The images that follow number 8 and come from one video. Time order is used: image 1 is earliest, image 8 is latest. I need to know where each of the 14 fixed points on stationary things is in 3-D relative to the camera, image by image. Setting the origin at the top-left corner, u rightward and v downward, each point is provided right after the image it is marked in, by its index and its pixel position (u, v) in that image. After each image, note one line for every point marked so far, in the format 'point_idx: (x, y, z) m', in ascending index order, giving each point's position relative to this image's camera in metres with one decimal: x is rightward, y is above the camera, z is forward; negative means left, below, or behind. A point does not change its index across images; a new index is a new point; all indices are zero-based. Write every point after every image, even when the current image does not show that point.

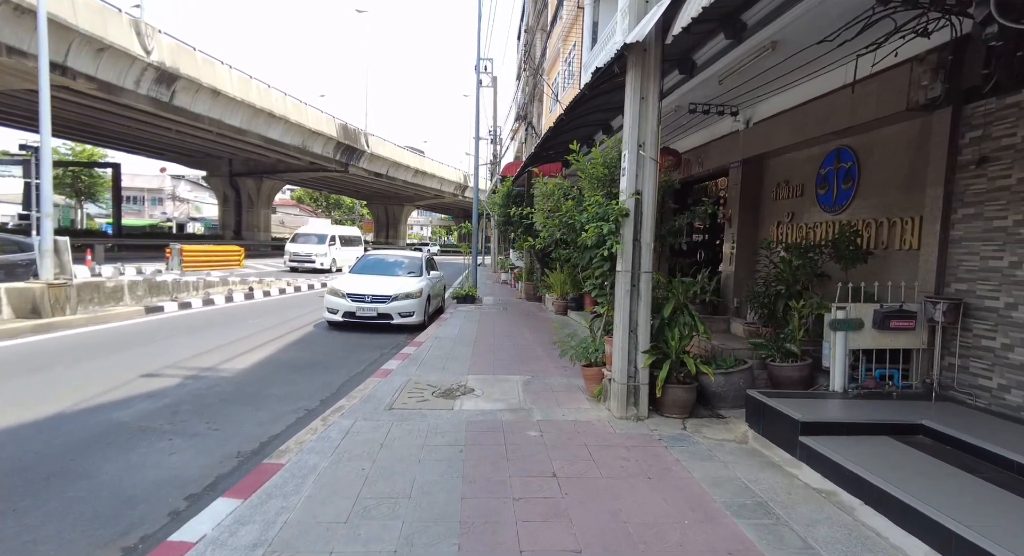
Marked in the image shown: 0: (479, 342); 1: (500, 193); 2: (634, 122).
0: (-0.5, -1.0, +7.8) m
1: (-0.4, +2.4, +14.3) m
2: (+1.1, +1.4, +4.3) m
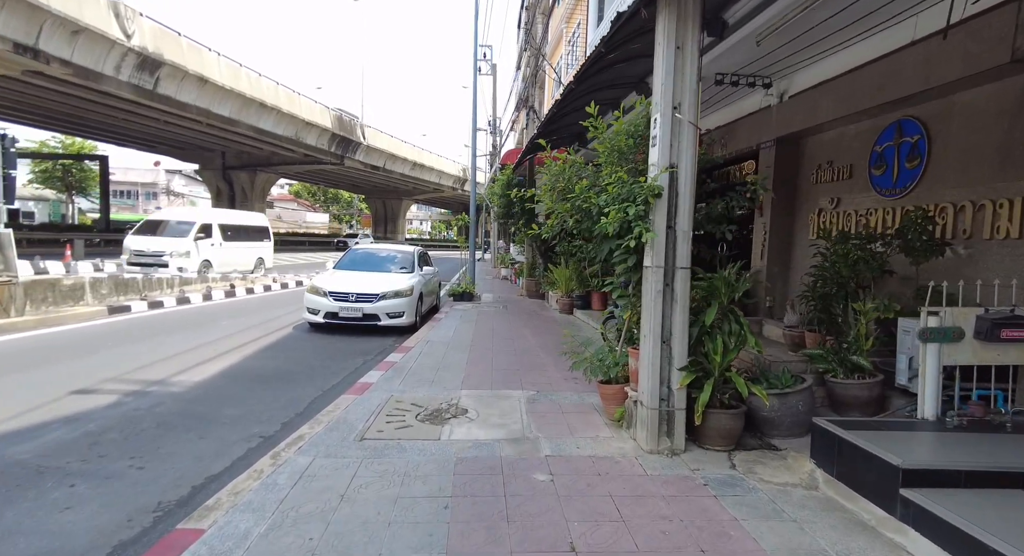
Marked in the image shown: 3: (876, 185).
0: (-0.5, -1.0, +6.9) m
1: (-0.3, +2.6, +13.3) m
2: (+1.1, +1.4, +3.4) m
3: (+3.7, +1.0, +5.1) m
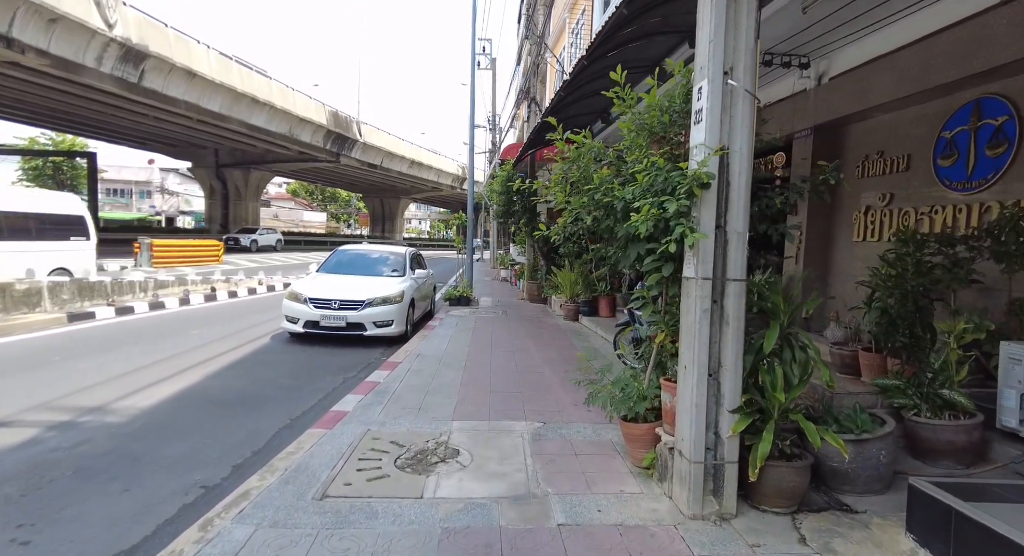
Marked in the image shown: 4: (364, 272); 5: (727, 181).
0: (-0.5, -1.0, +6.1) m
1: (-0.3, +2.5, +12.5) m
2: (+1.1, +1.3, +2.6) m
3: (+3.8, +0.9, +4.3) m
4: (-2.7, +0.1, +9.0) m
5: (+1.2, +0.5, +2.7) m
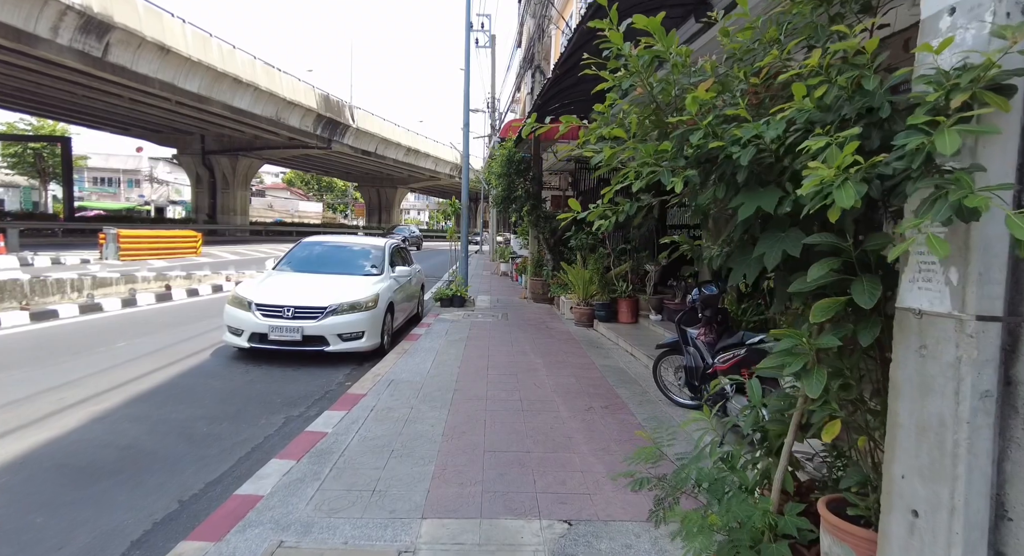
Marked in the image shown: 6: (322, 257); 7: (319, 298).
0: (-0.5, -1.1, +4.6) m
1: (-0.3, +2.6, +10.9) m
2: (+1.1, +1.2, +1.0) m
3: (+3.8, +0.8, +2.7) m
4: (-2.7, +0.2, +7.4) m
5: (+1.2, +0.4, +1.1) m
6: (-2.9, +0.3, +7.7) m
7: (-2.3, -0.2, +5.9) m
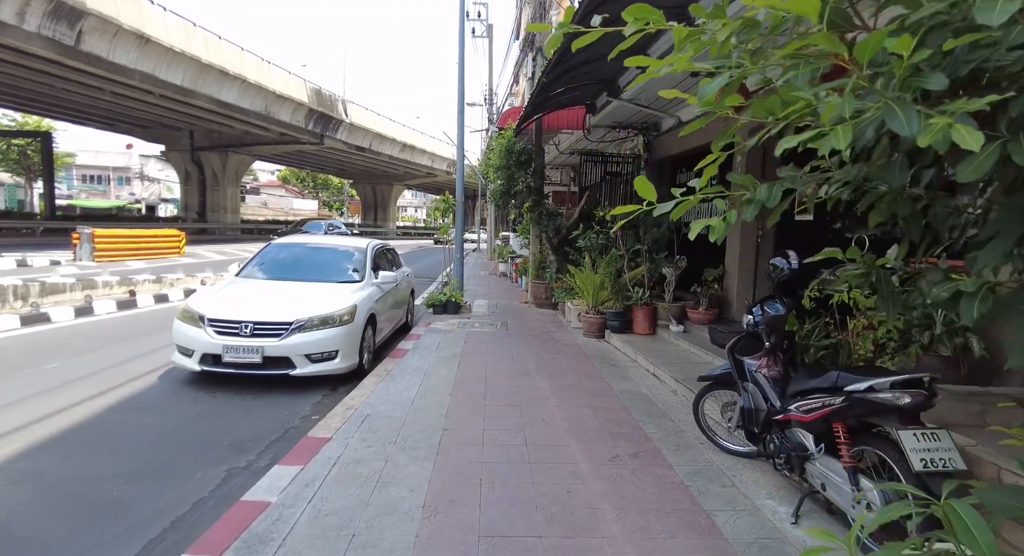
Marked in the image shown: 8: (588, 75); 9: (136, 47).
0: (-0.4, -1.2, +3.7) m
1: (-0.3, +2.5, +10.0) m
2: (+1.1, +1.1, +0.1) m
3: (+3.8, +0.7, +1.8) m
4: (-2.6, +0.1, +6.5) m
5: (+1.2, +0.3, +0.2) m
6: (-2.9, +0.2, +6.8) m
7: (-2.3, -0.3, +5.0) m
8: (+1.2, +3.2, +7.8) m
9: (-14.2, +8.8, +18.8) m
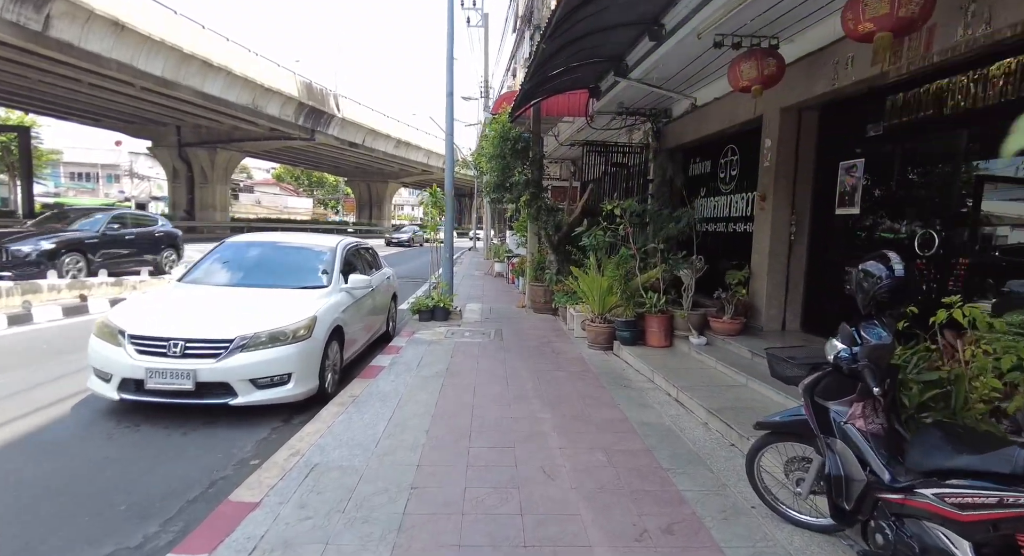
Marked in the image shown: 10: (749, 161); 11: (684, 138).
0: (-0.5, -1.2, +2.7) m
1: (-0.4, +2.5, +9.0) m
2: (+1.1, +1.0, -0.8) m
3: (+3.8, +0.7, +0.9) m
4: (-2.7, 0.0, +5.6) m
5: (+1.2, +0.3, -0.7) m
6: (-3.0, +0.2, +5.8) m
7: (-2.3, -0.4, +4.1) m
8: (+1.1, +3.2, +6.9) m
9: (-14.4, +8.7, +17.8) m
10: (+3.3, +1.6, +7.0) m
11: (+2.8, +2.3, +8.1) m
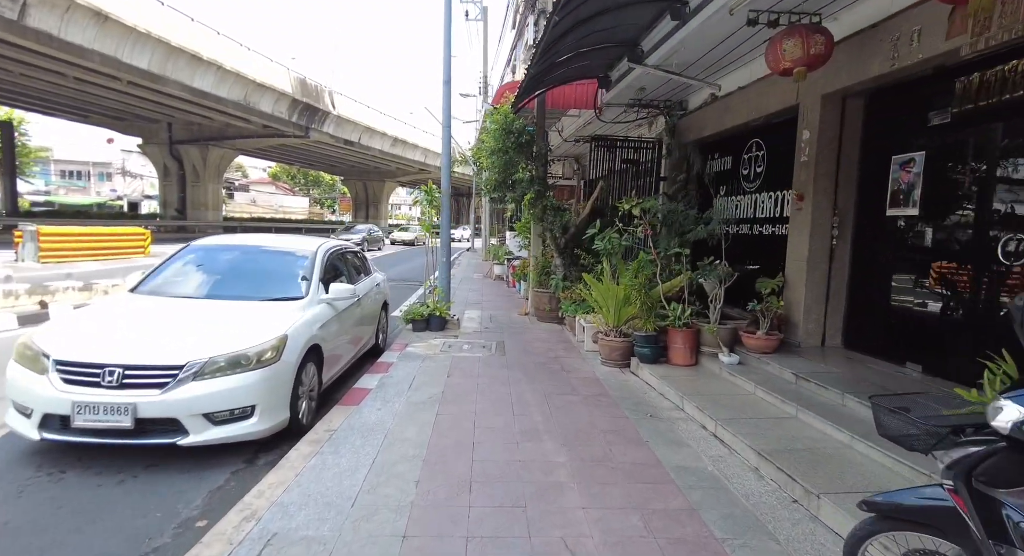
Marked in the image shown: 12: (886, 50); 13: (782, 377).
0: (-0.4, -1.3, +2.0) m
1: (-0.4, +2.4, +8.3) m
2: (+1.2, +0.9, -1.5) m
3: (+3.8, +0.6, +0.2) m
4: (-2.7, -0.1, +4.9) m
5: (+1.3, +0.2, -1.4) m
6: (-2.9, +0.1, +5.1) m
7: (-2.3, -0.5, +3.3) m
8: (+1.2, +3.1, +6.2) m
9: (-14.4, +8.7, +17.0) m
10: (+3.4, +1.5, +6.3) m
11: (+2.9, +2.2, +7.4) m
12: (+3.2, +1.9, +4.2) m
13: (+2.4, -0.9, +4.5) m
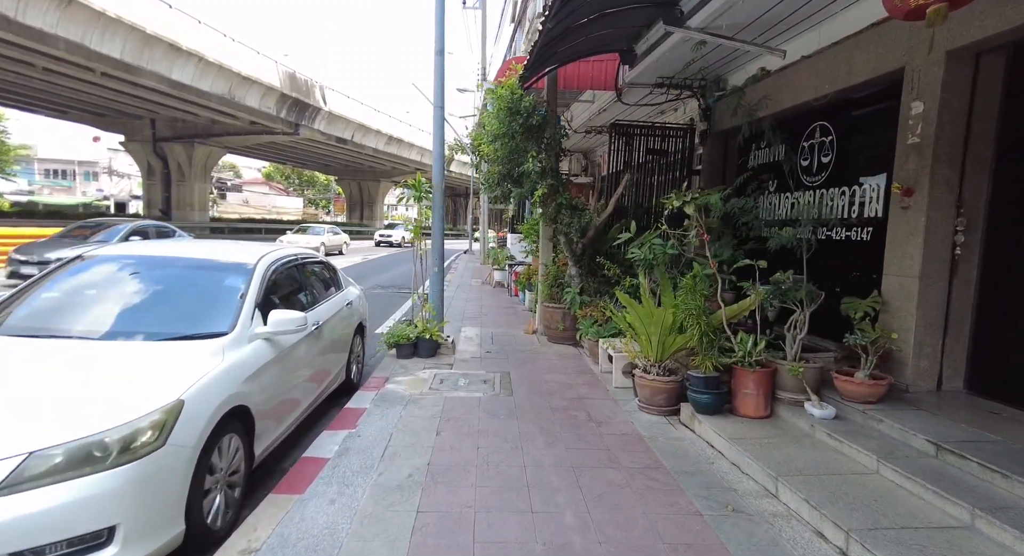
0: (-0.3, -1.5, +0.7) m
1: (-0.3, +2.2, +7.0) m
2: (+1.3, +0.8, -2.8) m
3: (+4.0, +0.4, -1.1) m
4: (-2.6, -0.2, +3.5) m
5: (+1.4, 0.0, -2.8) m
6: (-2.8, -0.1, +3.7) m
7: (-2.2, -0.6, +2.0) m
8: (+1.3, +2.9, +4.9) m
9: (-14.3, +8.5, +15.6) m
10: (+3.5, +1.4, +5.0) m
11: (+2.9, +2.0, +6.1) m
12: (+3.3, +1.8, +2.9) m
13: (+2.5, -1.1, +3.2) m
